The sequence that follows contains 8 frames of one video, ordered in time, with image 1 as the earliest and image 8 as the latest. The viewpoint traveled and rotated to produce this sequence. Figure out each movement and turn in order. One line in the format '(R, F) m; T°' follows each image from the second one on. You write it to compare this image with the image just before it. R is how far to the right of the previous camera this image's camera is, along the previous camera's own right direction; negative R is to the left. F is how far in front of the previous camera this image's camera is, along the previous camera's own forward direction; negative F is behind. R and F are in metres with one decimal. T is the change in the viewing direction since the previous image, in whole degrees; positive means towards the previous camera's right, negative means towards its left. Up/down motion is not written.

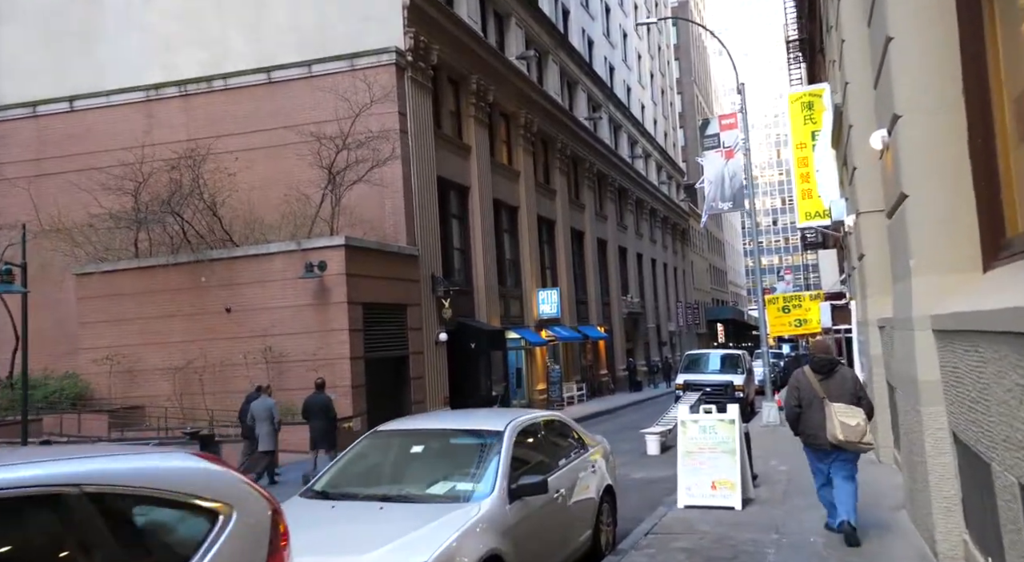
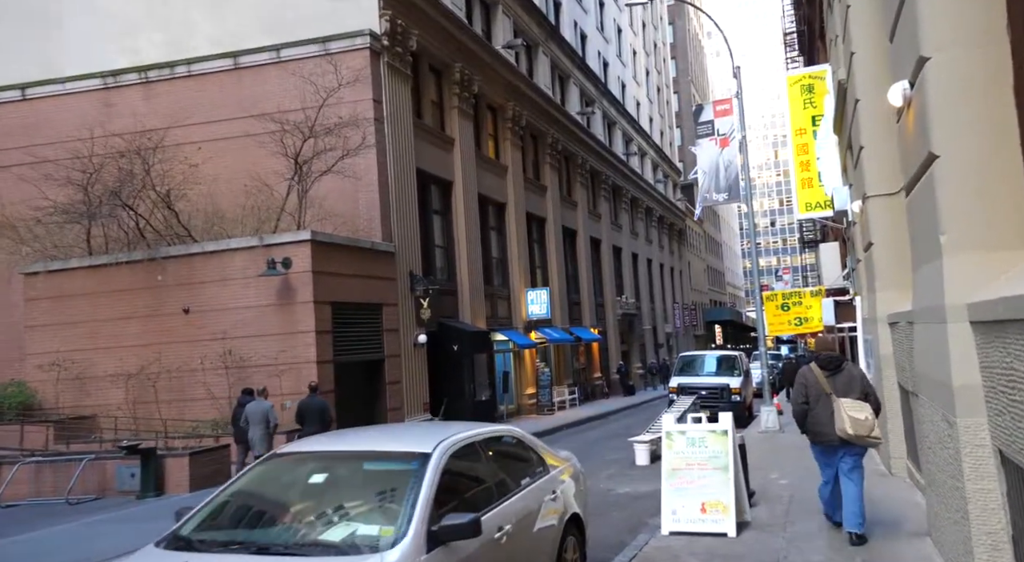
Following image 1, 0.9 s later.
(+0.4, +1.3) m; 0°
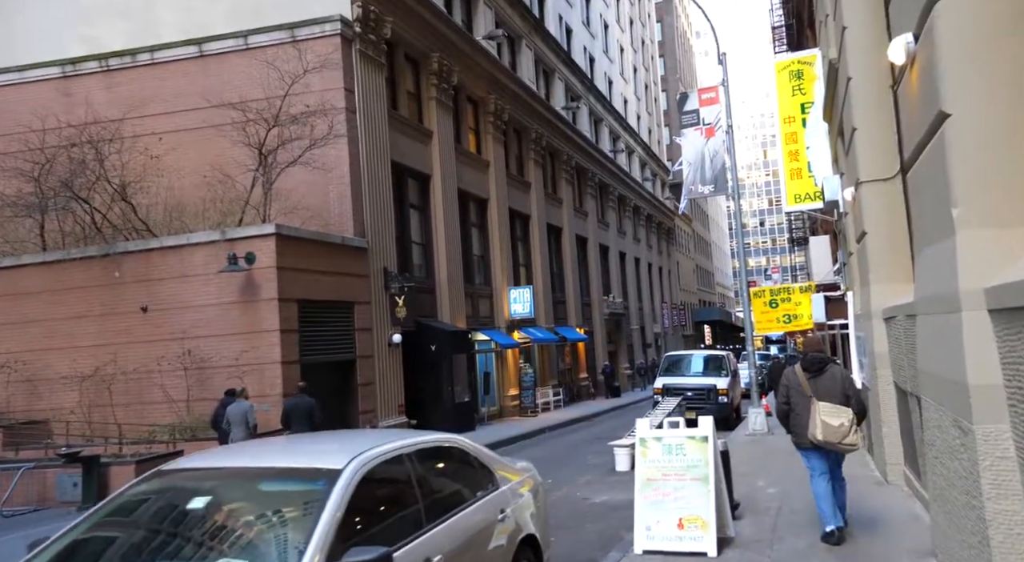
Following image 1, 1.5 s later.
(+0.3, +0.9) m; +1°
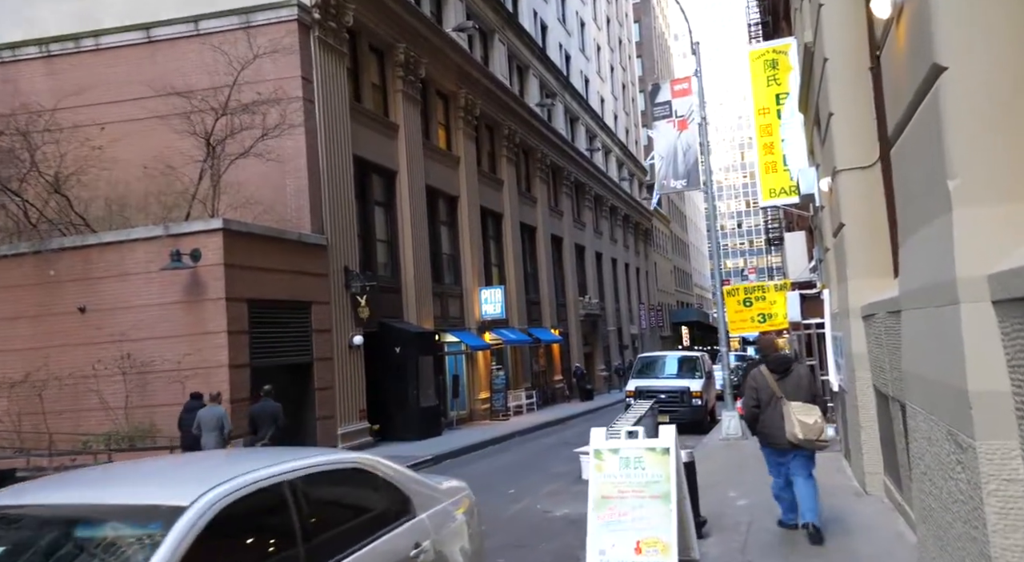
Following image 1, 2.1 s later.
(+0.3, +0.8) m; +1°
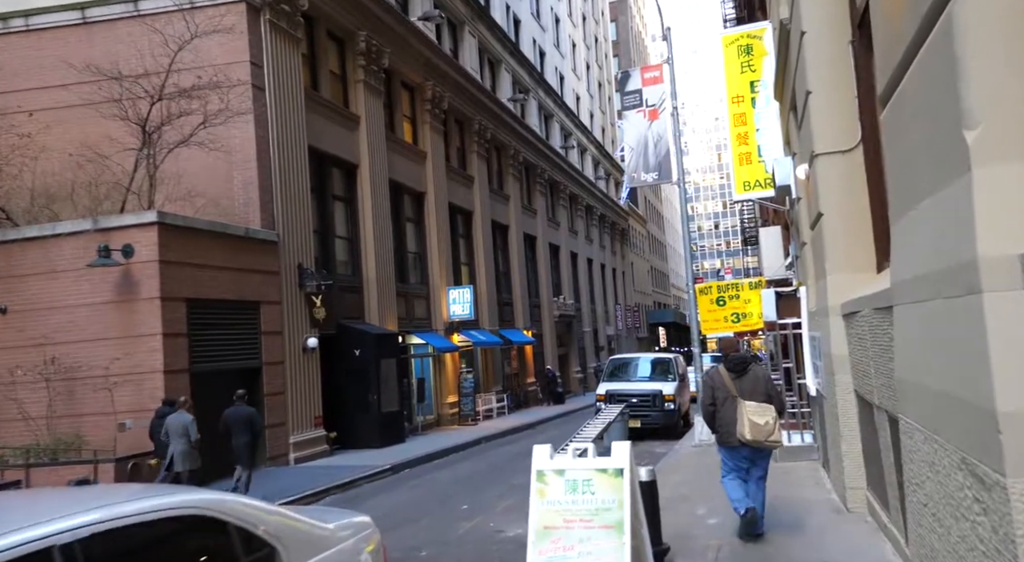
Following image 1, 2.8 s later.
(+0.3, +1.0) m; +1°
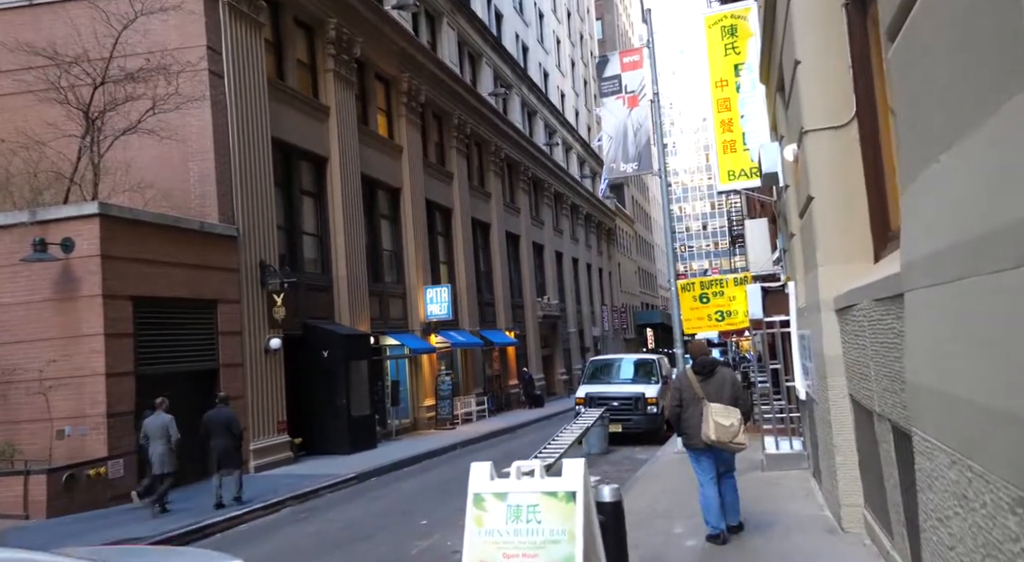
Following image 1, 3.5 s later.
(+0.3, +1.0) m; +1°
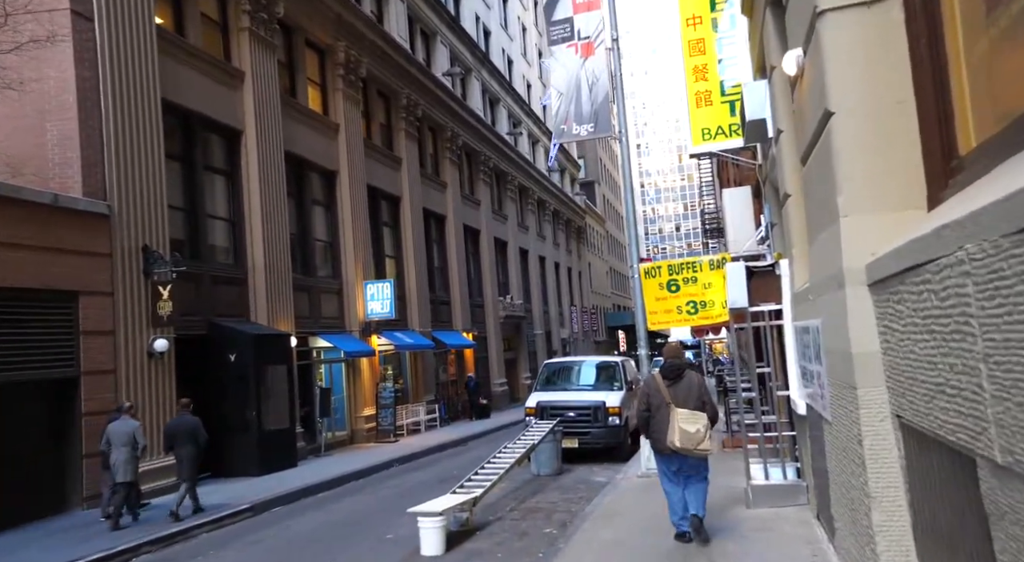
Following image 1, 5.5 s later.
(+0.7, +2.9) m; +2°
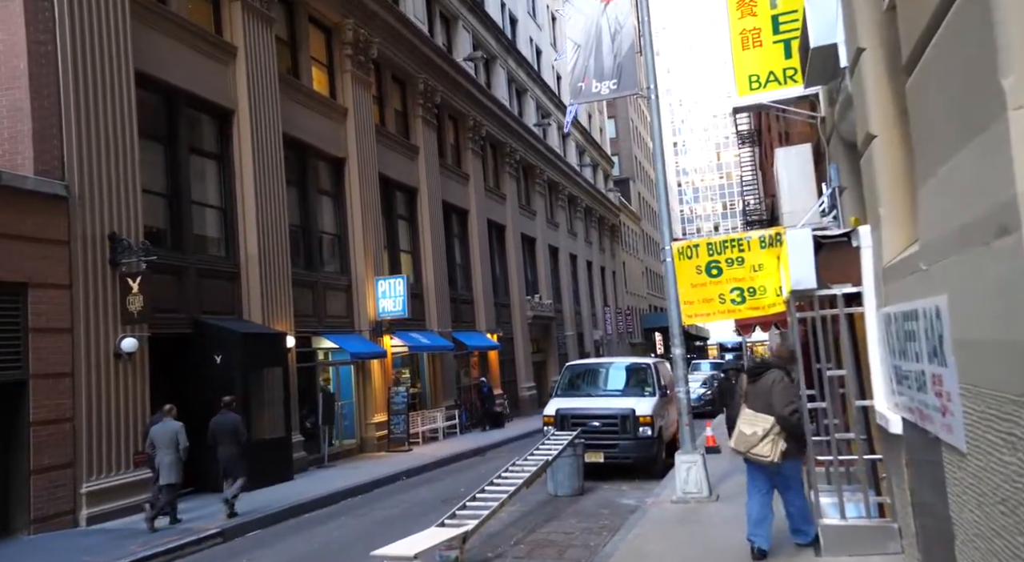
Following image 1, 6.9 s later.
(+0.3, +2.1) m; -2°
